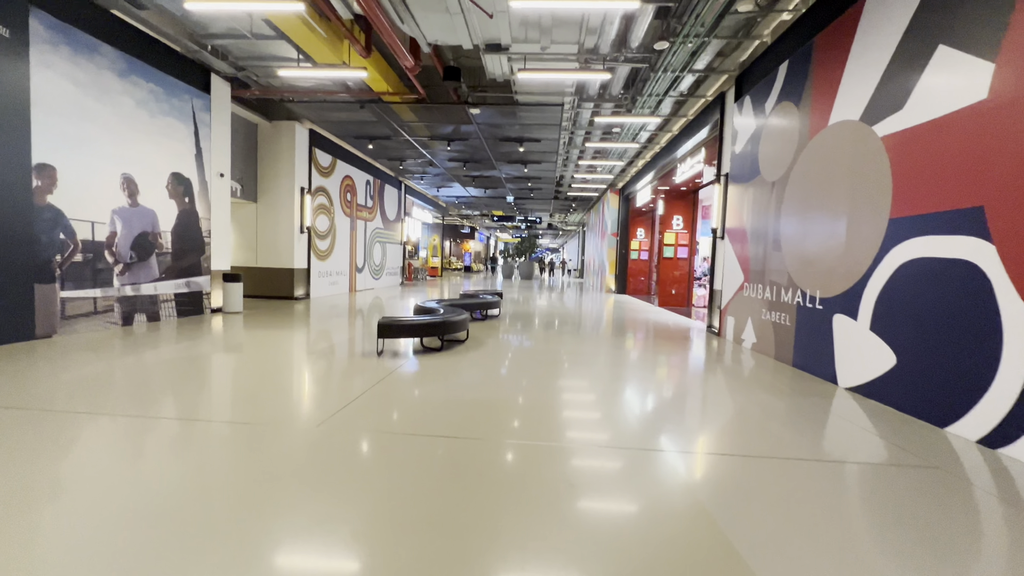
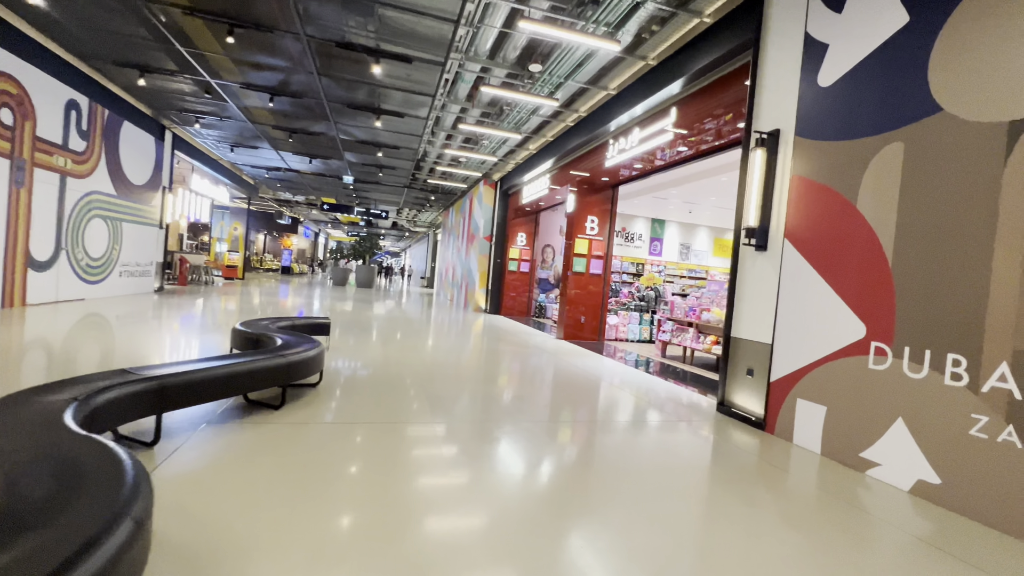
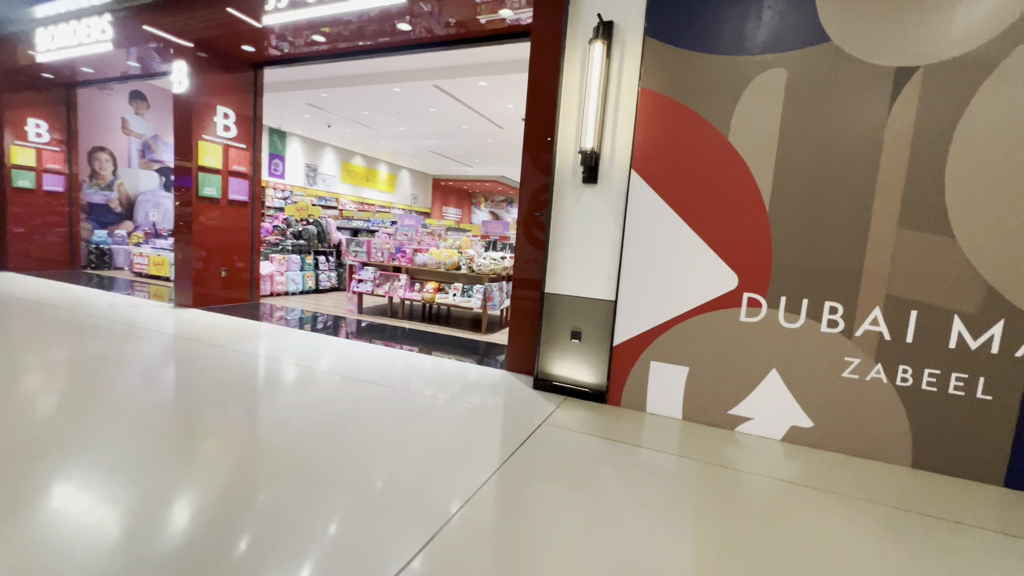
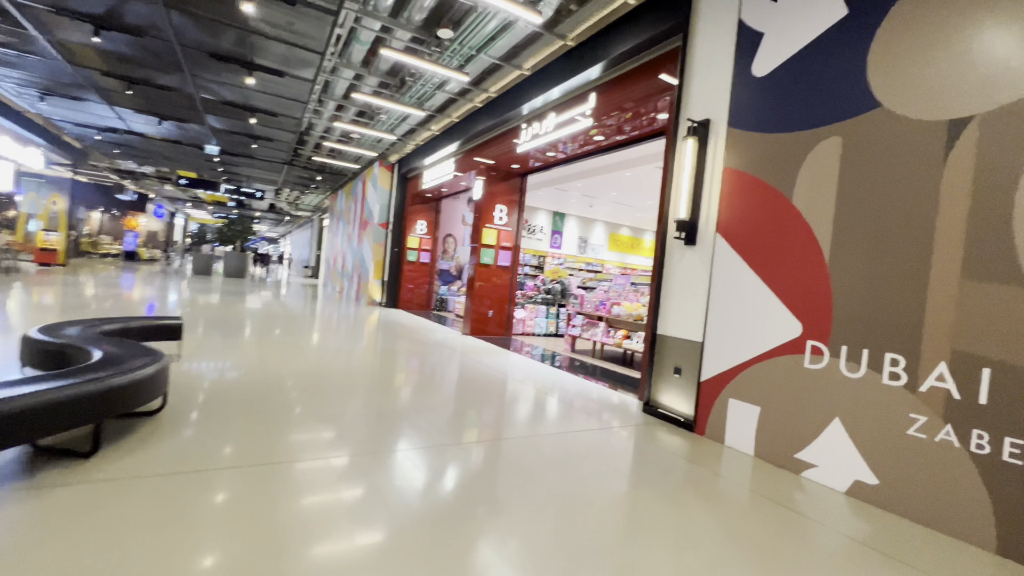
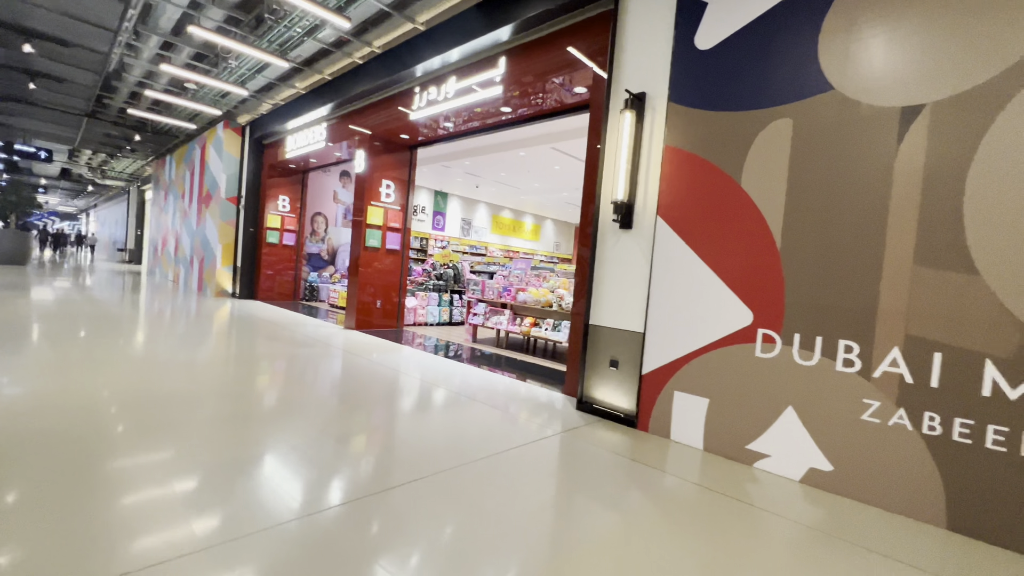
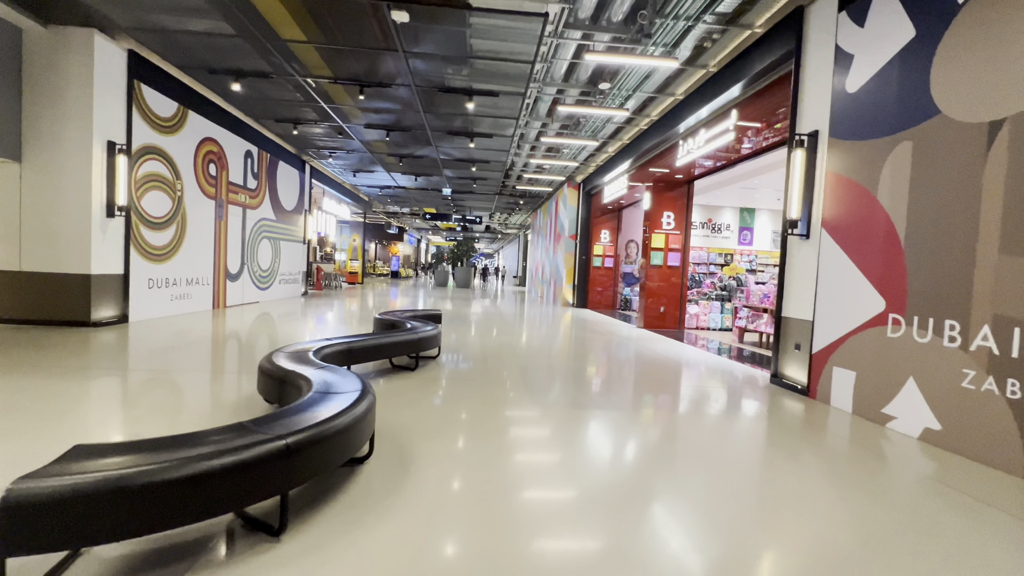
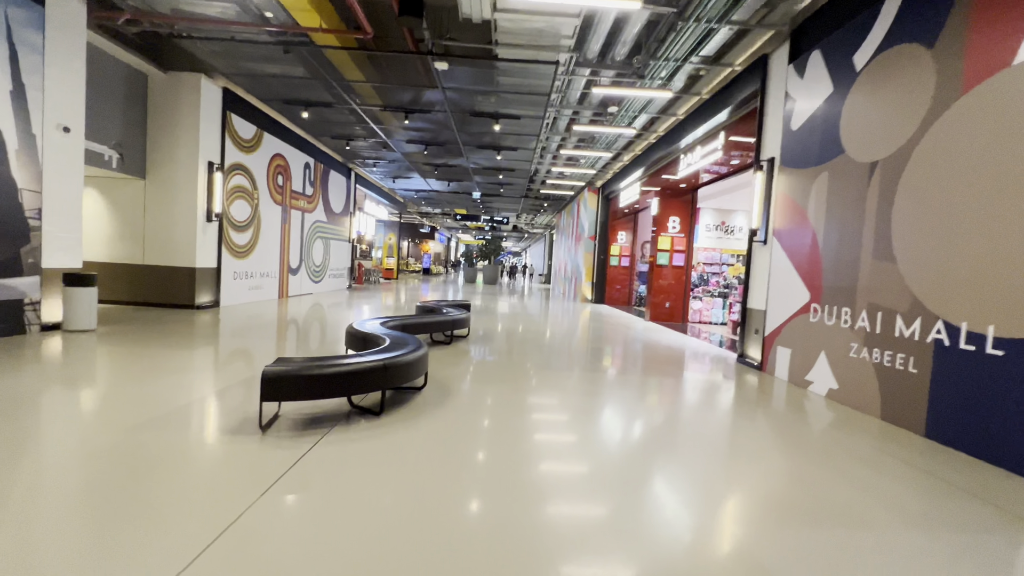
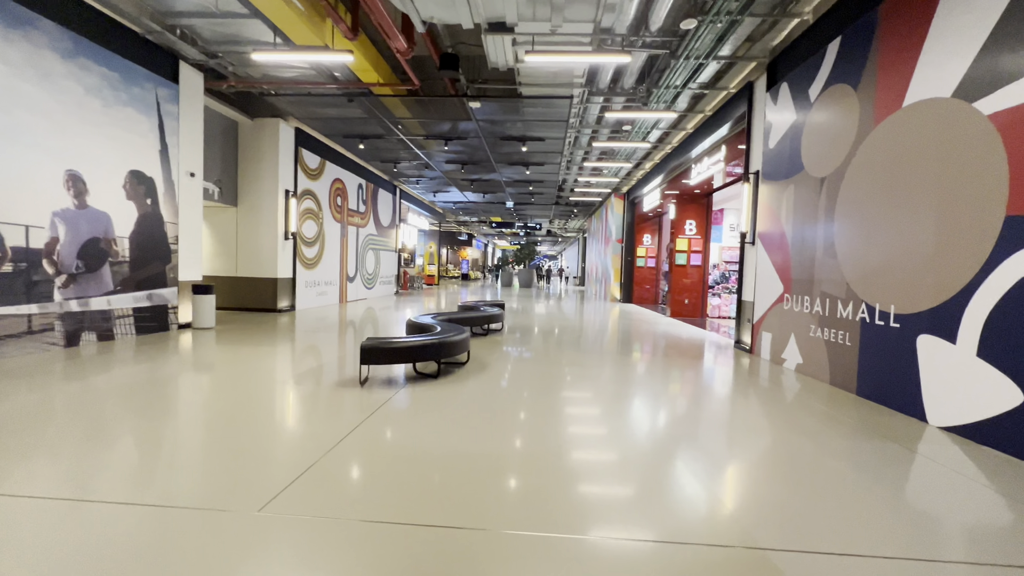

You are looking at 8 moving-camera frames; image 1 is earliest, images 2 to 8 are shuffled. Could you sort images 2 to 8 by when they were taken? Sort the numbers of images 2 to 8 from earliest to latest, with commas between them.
8, 7, 6, 2, 4, 5, 3
